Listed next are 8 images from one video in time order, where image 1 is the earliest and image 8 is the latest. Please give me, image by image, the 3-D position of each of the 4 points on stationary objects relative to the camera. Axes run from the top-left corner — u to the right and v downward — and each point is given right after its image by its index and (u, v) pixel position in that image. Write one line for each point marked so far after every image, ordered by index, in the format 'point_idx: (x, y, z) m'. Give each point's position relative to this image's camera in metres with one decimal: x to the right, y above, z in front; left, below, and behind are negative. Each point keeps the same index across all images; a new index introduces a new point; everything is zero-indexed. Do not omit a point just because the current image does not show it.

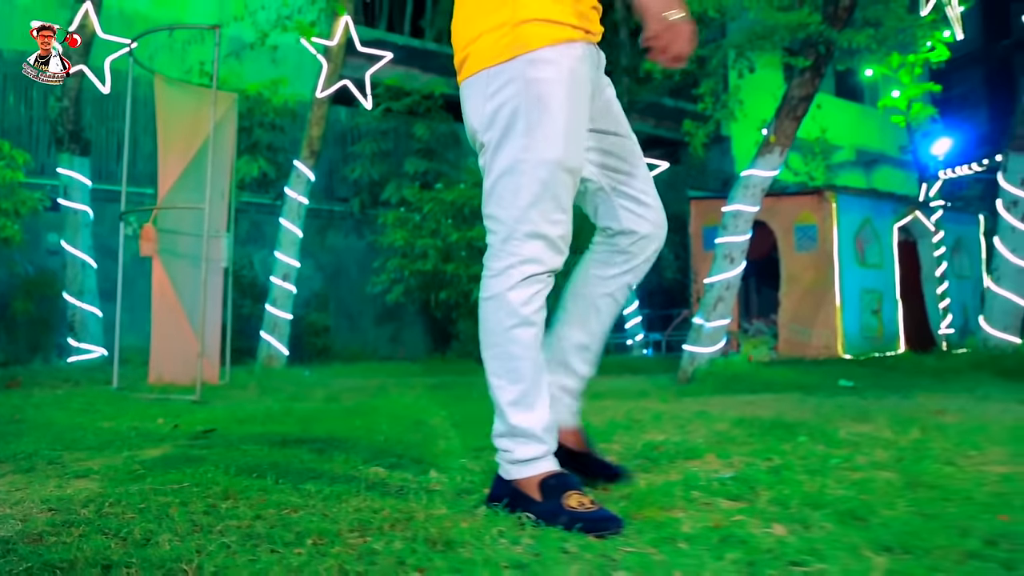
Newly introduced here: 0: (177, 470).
0: (-0.9, -0.5, +2.1) m
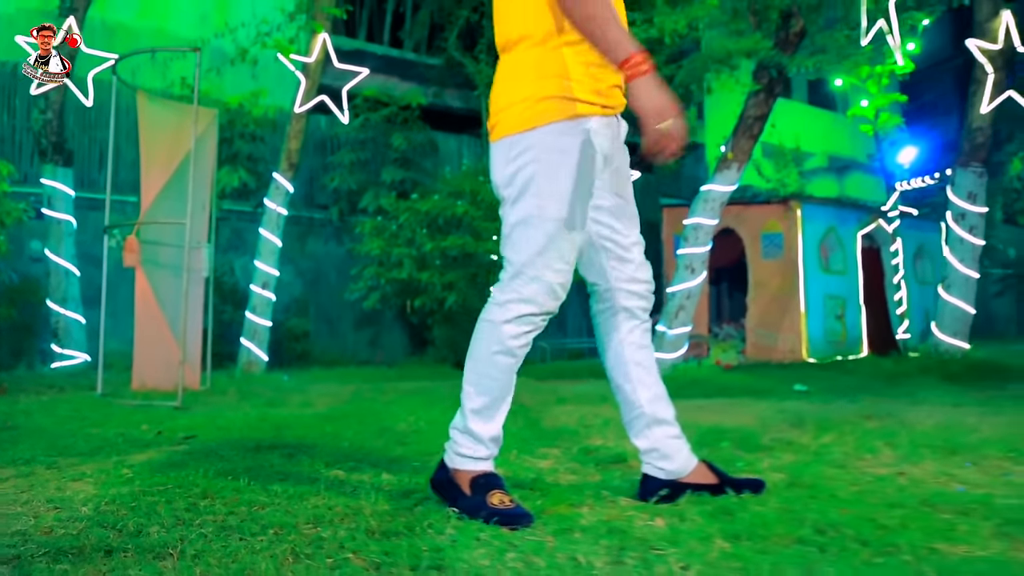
0: (-1.1, -0.6, +2.4) m
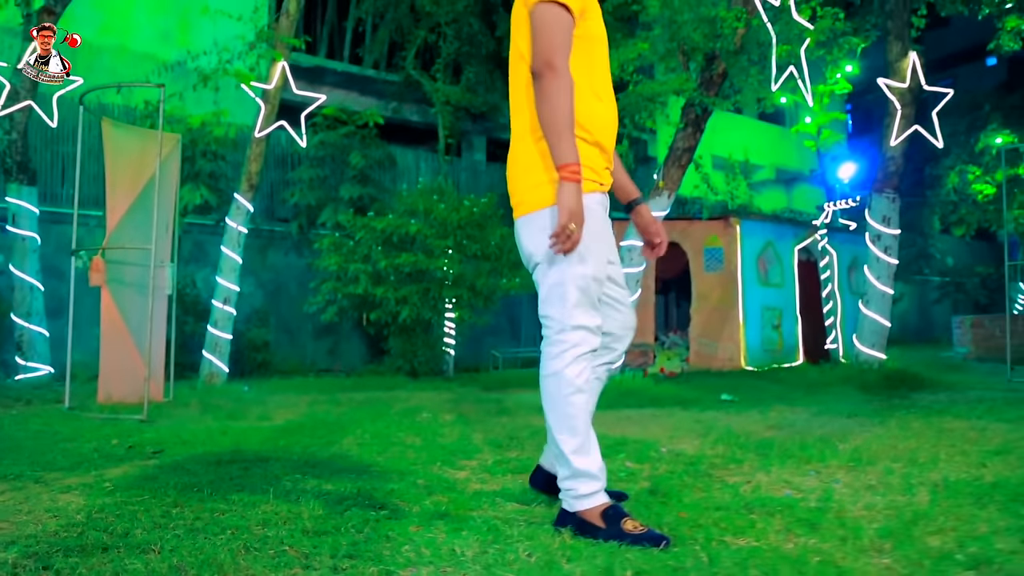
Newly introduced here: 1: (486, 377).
0: (-1.4, -0.8, +2.8) m
1: (-0.4, -1.2, +9.9) m
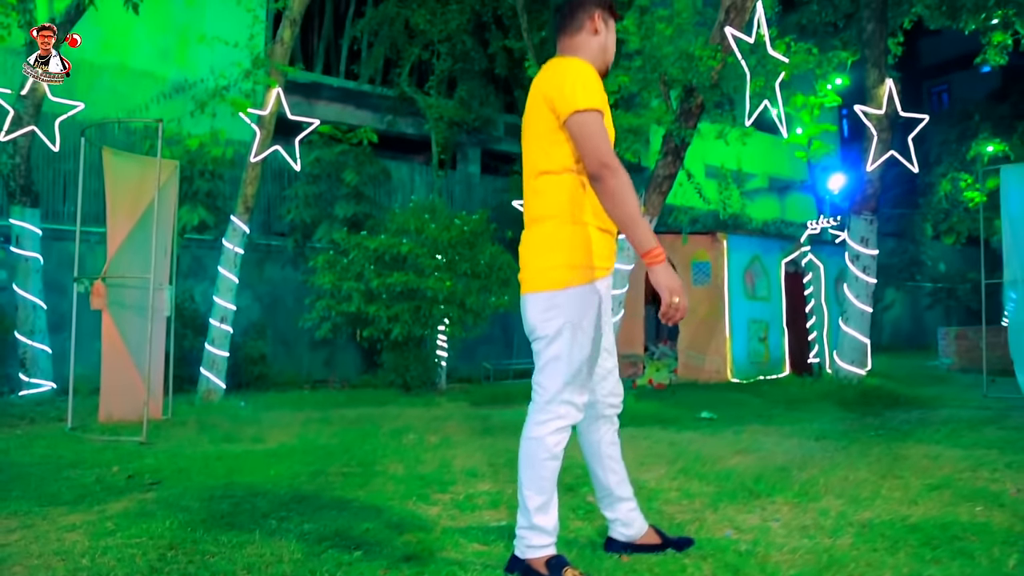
0: (-1.6, -1.0, +3.1) m
1: (-0.5, -1.4, +10.2) m
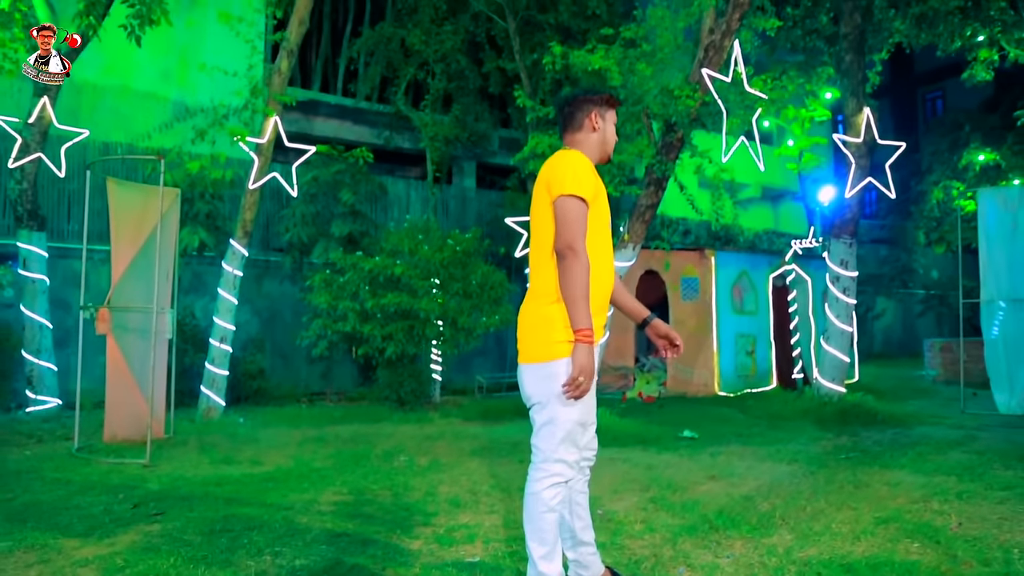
0: (-1.7, -1.2, +3.4) m
1: (-0.6, -1.7, +10.5) m
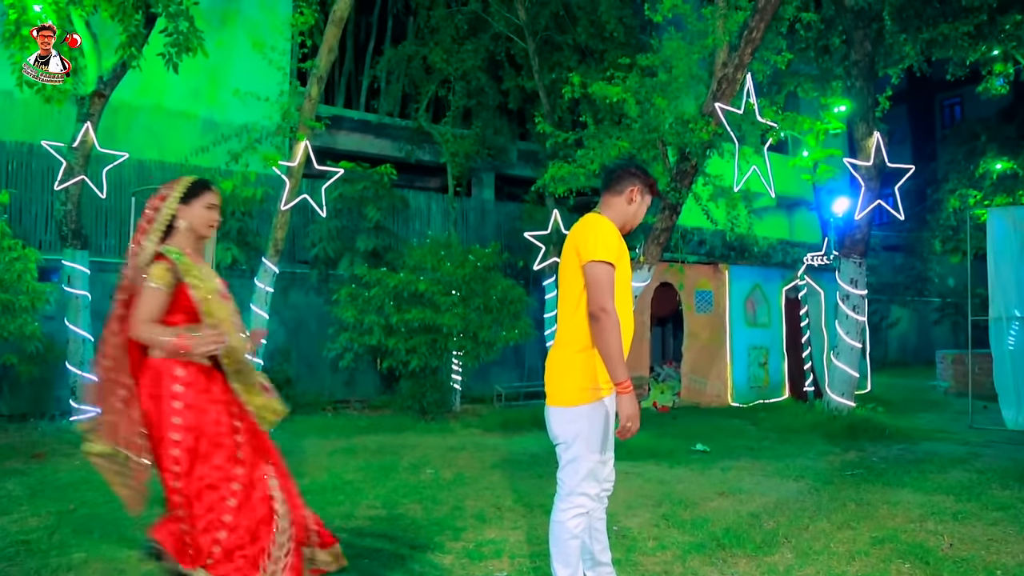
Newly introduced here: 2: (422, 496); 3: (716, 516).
0: (-1.6, -1.4, +3.8) m
1: (-0.3, -1.9, +10.8) m
2: (-0.7, -1.6, +5.8) m
3: (+1.4, -1.6, +5.1) m
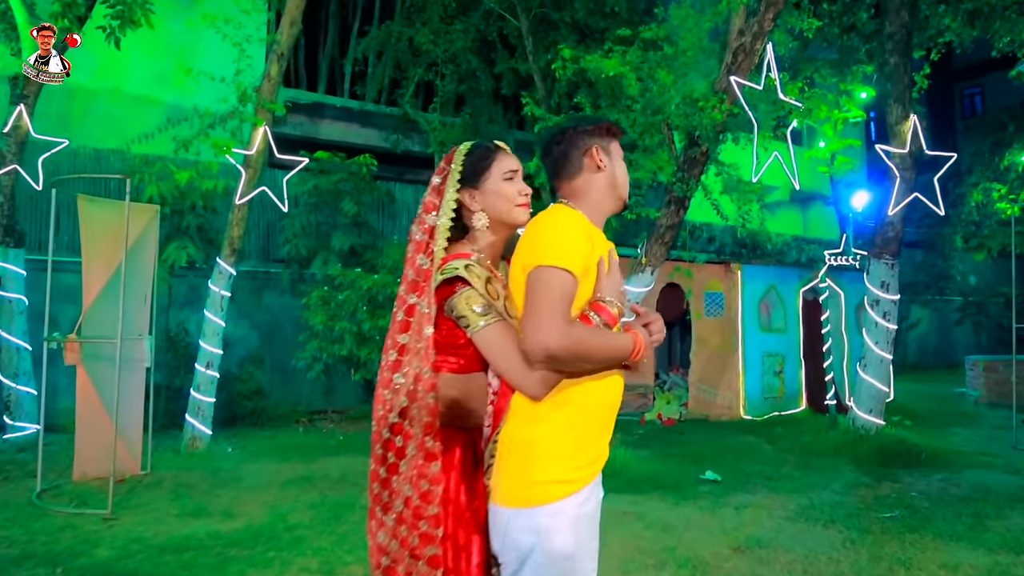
0: (-1.8, -1.5, +2.7) m
1: (-0.5, -1.9, +9.8) m
2: (-0.9, -1.7, +4.8) m
3: (+1.2, -1.7, +4.1) m
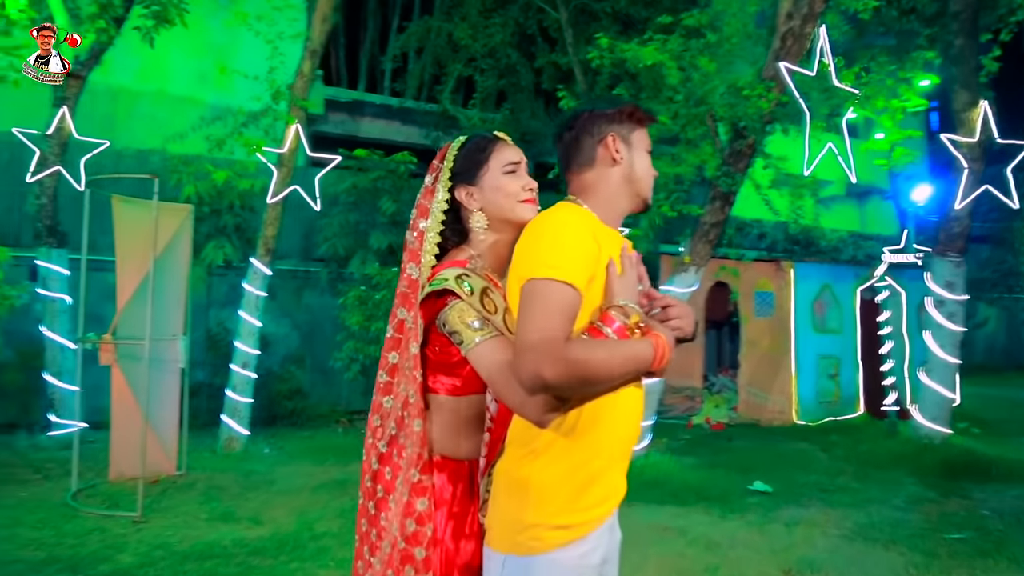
0: (-1.7, -1.5, +2.6) m
1: (0.0, -1.9, +9.6) m
2: (-0.7, -1.7, +4.6) m
3: (+1.4, -1.7, +3.8) m
